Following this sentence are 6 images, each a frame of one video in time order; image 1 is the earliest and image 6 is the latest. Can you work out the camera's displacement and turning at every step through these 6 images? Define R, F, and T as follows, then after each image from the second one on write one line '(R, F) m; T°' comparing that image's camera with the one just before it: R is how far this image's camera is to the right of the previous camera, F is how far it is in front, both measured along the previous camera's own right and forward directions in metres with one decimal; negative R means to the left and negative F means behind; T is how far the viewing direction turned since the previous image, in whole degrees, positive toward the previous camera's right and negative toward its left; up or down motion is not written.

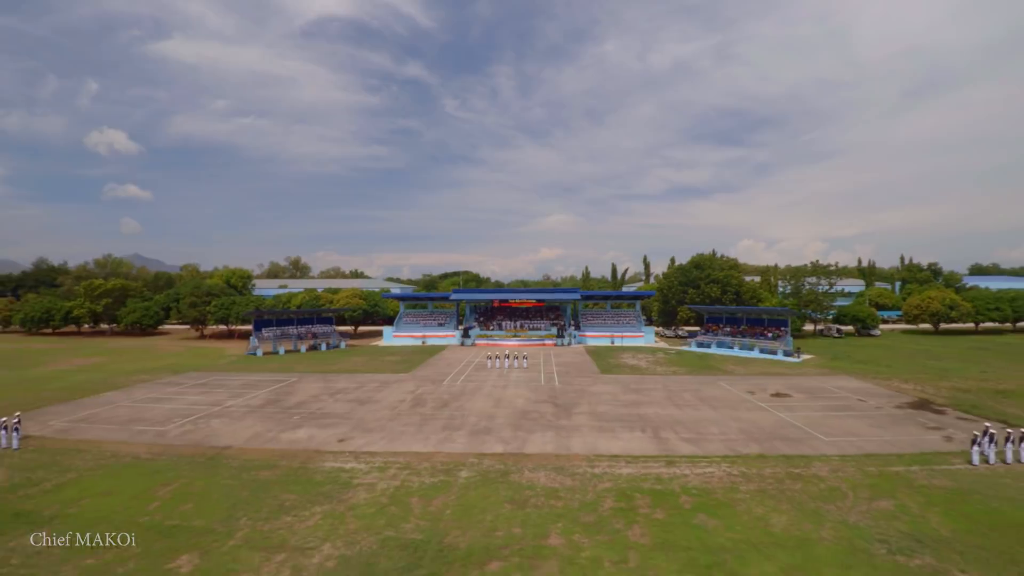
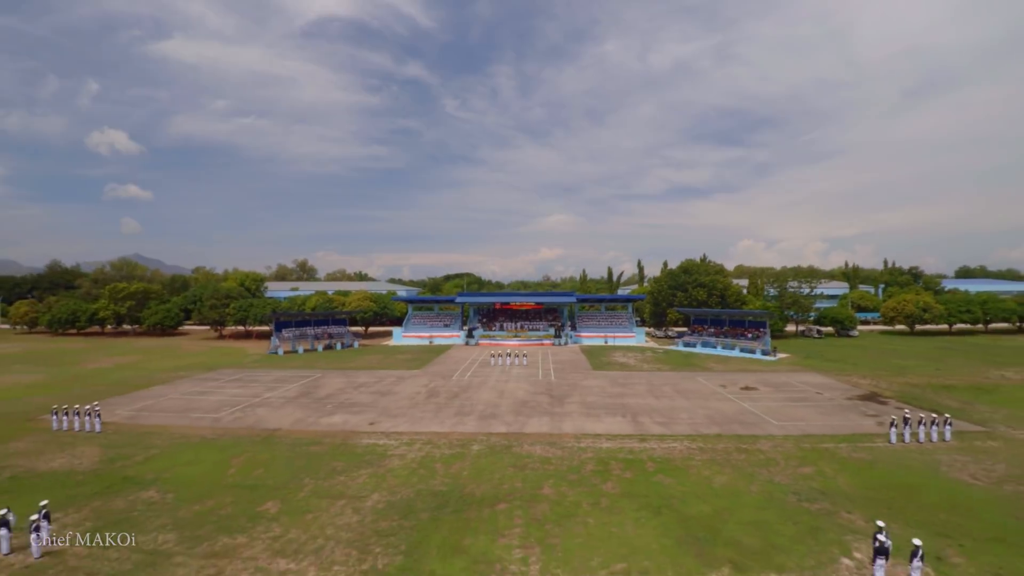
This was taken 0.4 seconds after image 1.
(-0.1, -2.4) m; 0°
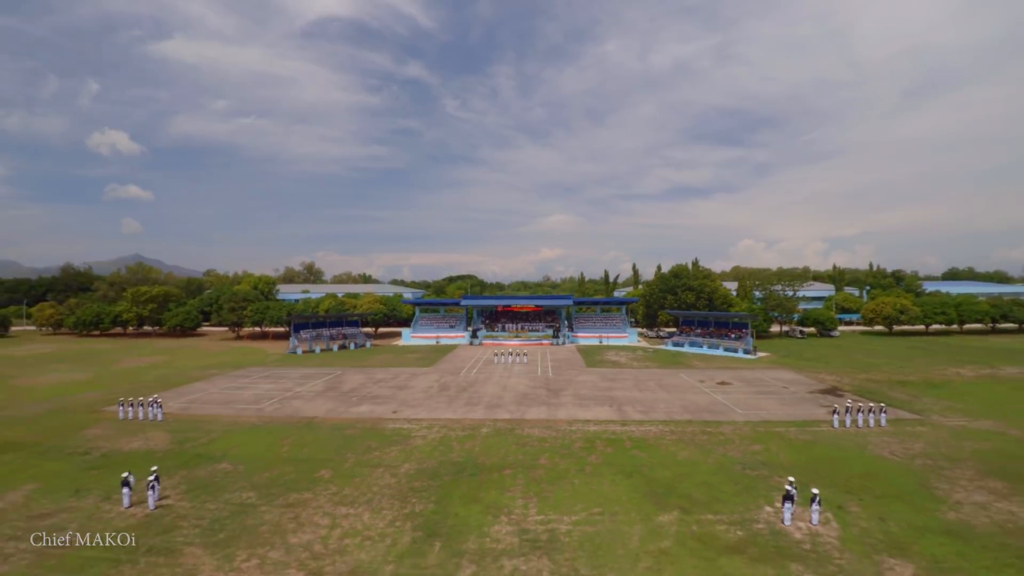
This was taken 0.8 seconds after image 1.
(-0.1, -2.5) m; 0°
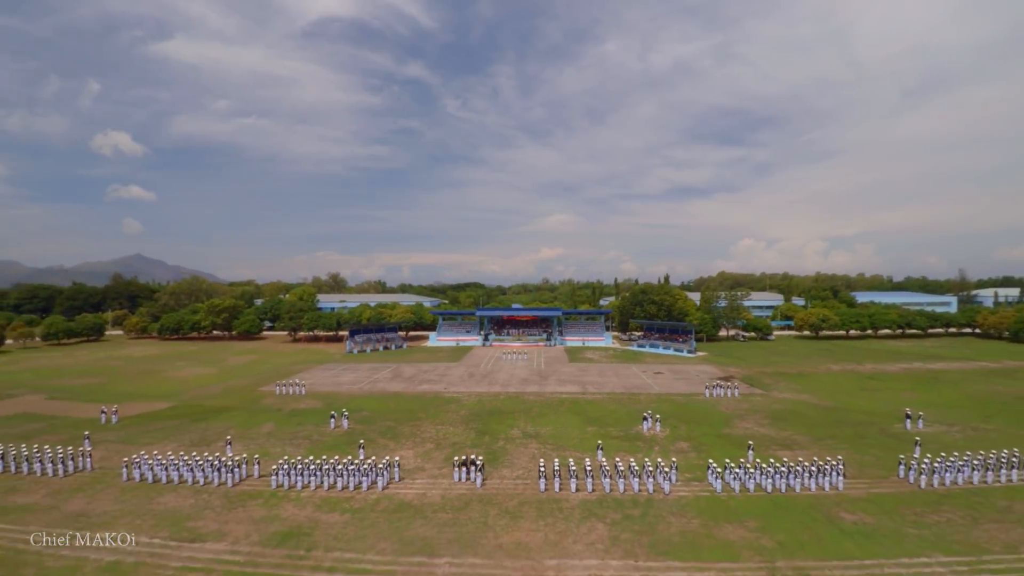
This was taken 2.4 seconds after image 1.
(-0.3, -10.9) m; 0°
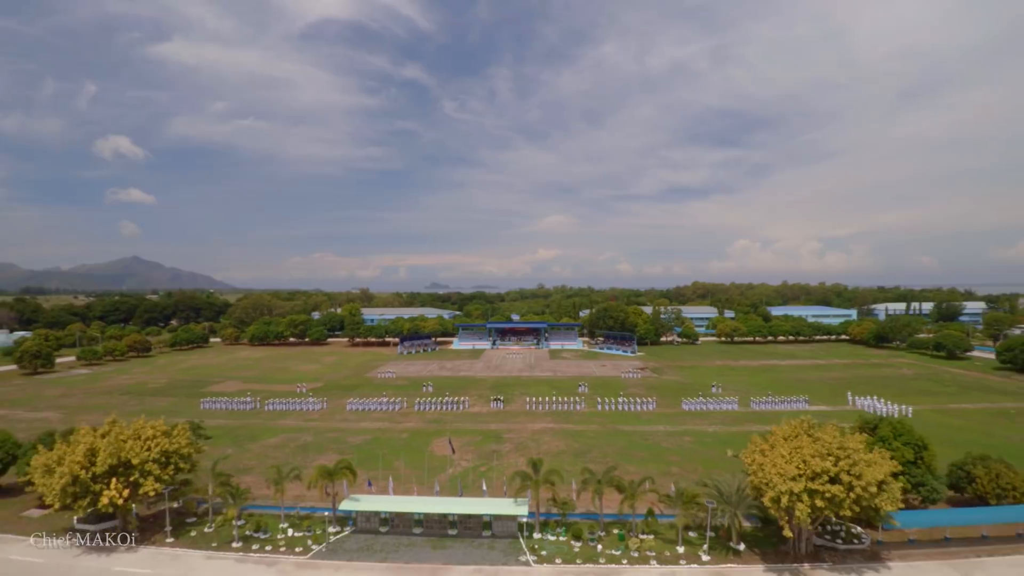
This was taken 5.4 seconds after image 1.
(-0.4, -20.9) m; 0°
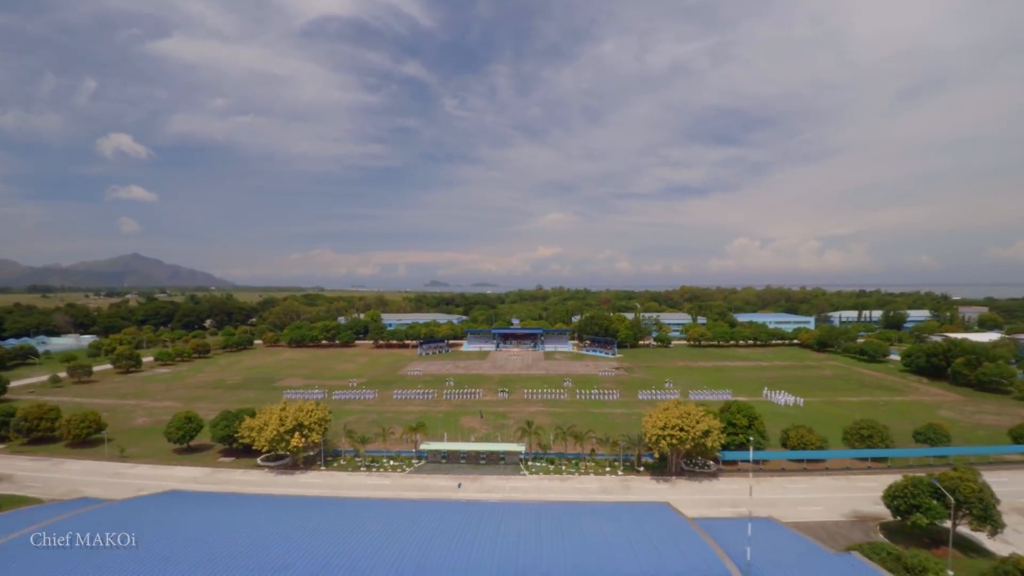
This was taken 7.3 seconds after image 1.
(-0.3, -13.4) m; 0°
